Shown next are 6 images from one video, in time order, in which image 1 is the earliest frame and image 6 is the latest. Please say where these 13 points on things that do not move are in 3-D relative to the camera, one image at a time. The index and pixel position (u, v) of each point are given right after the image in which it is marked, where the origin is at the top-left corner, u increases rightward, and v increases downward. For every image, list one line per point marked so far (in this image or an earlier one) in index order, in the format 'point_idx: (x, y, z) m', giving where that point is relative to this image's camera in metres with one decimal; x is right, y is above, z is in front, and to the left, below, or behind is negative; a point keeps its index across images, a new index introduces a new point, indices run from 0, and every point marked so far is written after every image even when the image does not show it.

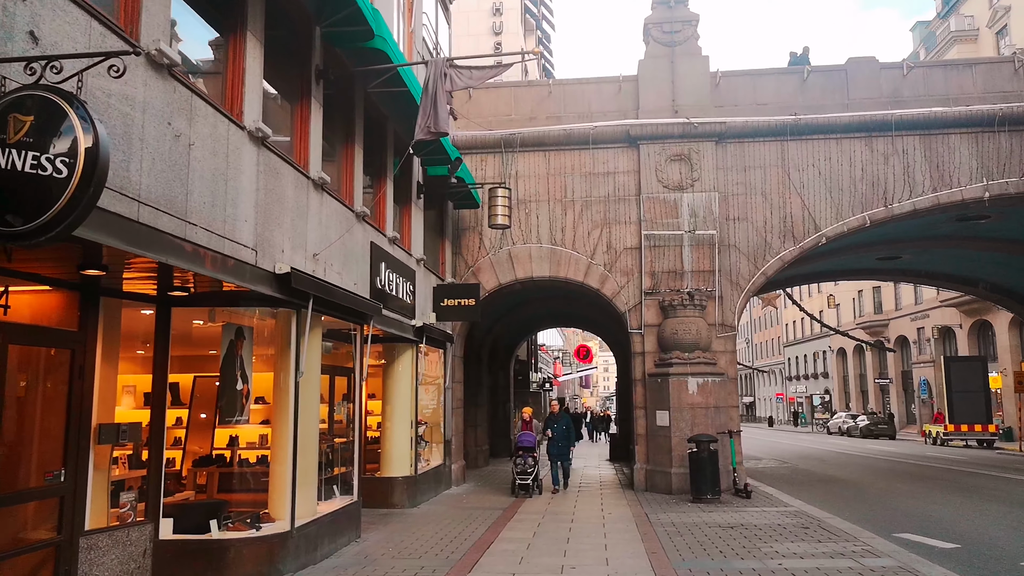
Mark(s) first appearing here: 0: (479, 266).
0: (-0.7, +0.5, +15.6) m
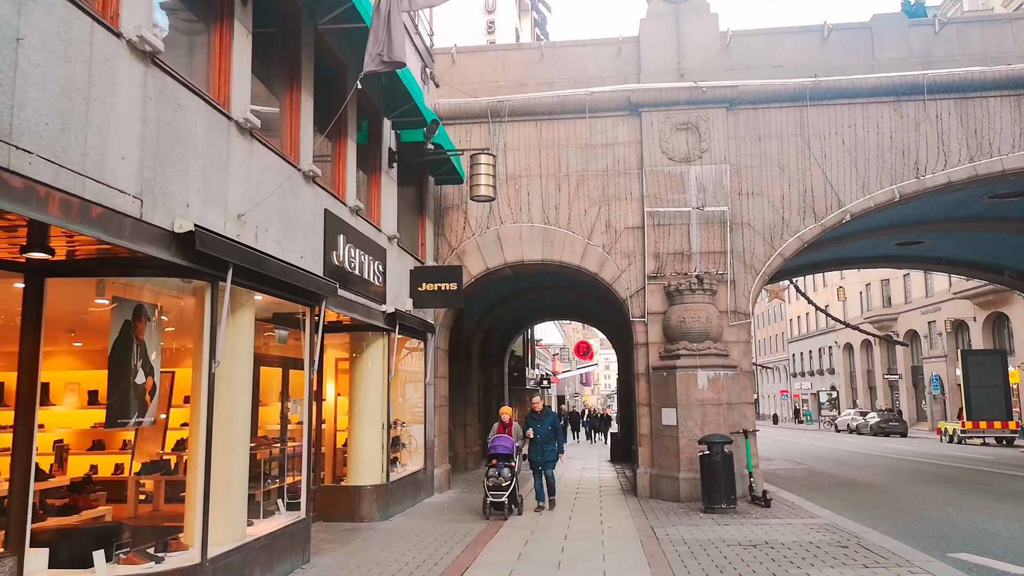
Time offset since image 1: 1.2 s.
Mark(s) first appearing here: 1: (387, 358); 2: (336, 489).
0: (-0.9, +0.8, +14.0) m
1: (-1.9, -1.1, +10.8) m
2: (-2.5, -2.9, +10.3) m
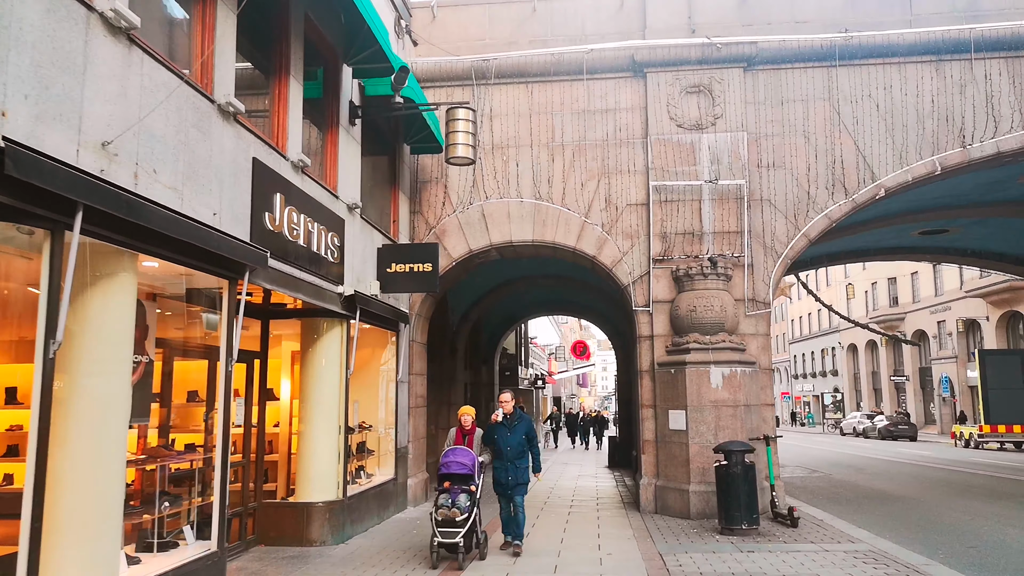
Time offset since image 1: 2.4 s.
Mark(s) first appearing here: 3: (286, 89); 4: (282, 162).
0: (-1.2, +1.1, +12.3) m
1: (-2.1, -0.8, +9.1) m
2: (-2.8, -2.6, +8.6) m
3: (-2.4, +2.1, +7.6) m
4: (-2.3, +1.3, +7.3) m
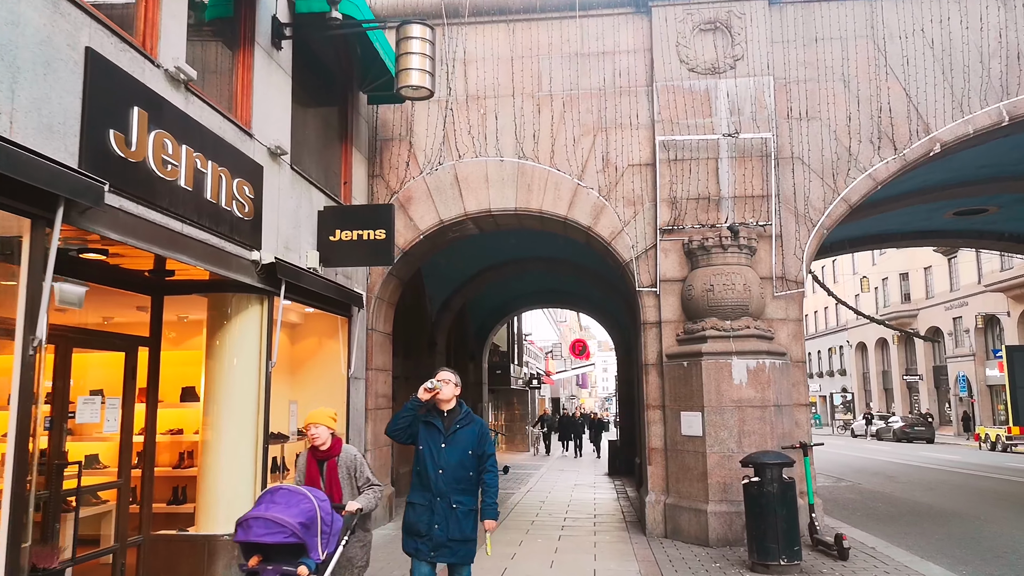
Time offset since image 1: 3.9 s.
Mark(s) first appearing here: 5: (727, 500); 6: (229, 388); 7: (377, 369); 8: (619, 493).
0: (-1.5, +1.4, +10.3) m
1: (-2.4, -0.5, +7.1) m
2: (-3.1, -2.3, +6.6) m
3: (-2.7, +2.4, +5.6) m
4: (-2.6, +1.6, +5.2) m
5: (+2.6, -2.6, +8.6) m
6: (-2.7, -1.0, +6.9) m
7: (-2.0, -1.2, +10.5) m
8: (+2.2, -4.2, +14.6) m
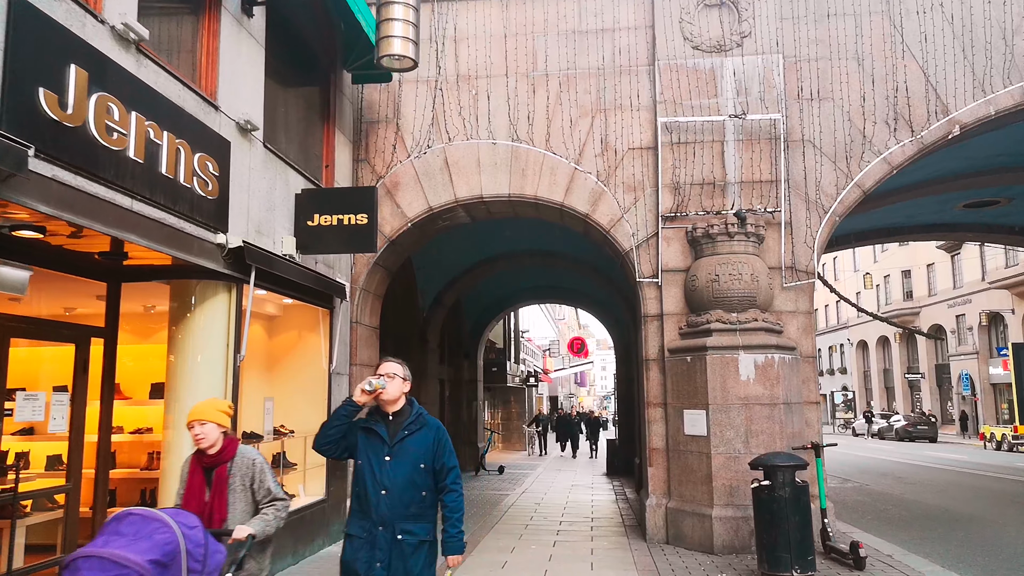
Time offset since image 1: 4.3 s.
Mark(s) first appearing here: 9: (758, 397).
0: (-1.5, +1.5, +9.7) m
1: (-2.5, -0.4, +6.5) m
2: (-3.1, -2.2, +6.0) m
3: (-2.8, +2.5, +5.0) m
4: (-2.7, +1.7, +4.6) m
5: (+2.5, -2.4, +8.1) m
6: (-2.8, -0.8, +6.3) m
7: (-2.1, -1.1, +9.9) m
8: (+2.1, -4.0, +14.1) m
9: (+2.8, -1.3, +8.3) m
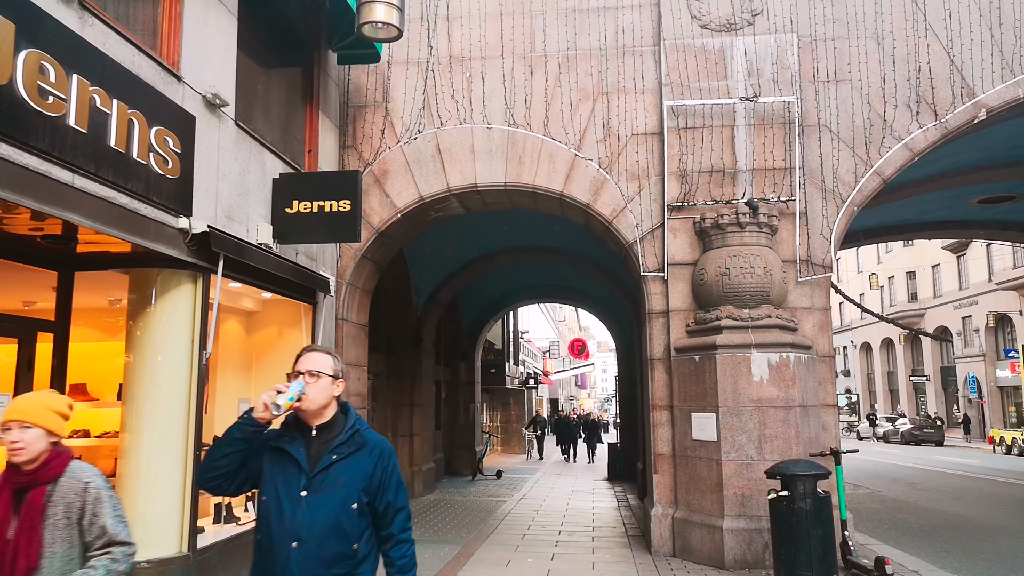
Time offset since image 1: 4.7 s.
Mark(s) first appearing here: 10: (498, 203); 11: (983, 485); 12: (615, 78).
0: (-1.6, +1.6, +9.1) m
1: (-2.6, -0.3, +5.9) m
2: (-3.2, -2.1, +5.4) m
3: (-2.8, +2.6, +4.4) m
4: (-2.8, +1.8, +4.1) m
5: (+2.4, -2.4, +7.5) m
6: (-2.8, -0.8, +5.7) m
7: (-2.1, -1.0, +9.3) m
8: (+2.0, -4.0, +13.5) m
9: (+2.8, -1.2, +7.7) m
10: (-0.2, +1.2, +9.7) m
11: (+10.0, -4.2, +15.3) m
12: (+1.3, +2.6, +9.0) m
